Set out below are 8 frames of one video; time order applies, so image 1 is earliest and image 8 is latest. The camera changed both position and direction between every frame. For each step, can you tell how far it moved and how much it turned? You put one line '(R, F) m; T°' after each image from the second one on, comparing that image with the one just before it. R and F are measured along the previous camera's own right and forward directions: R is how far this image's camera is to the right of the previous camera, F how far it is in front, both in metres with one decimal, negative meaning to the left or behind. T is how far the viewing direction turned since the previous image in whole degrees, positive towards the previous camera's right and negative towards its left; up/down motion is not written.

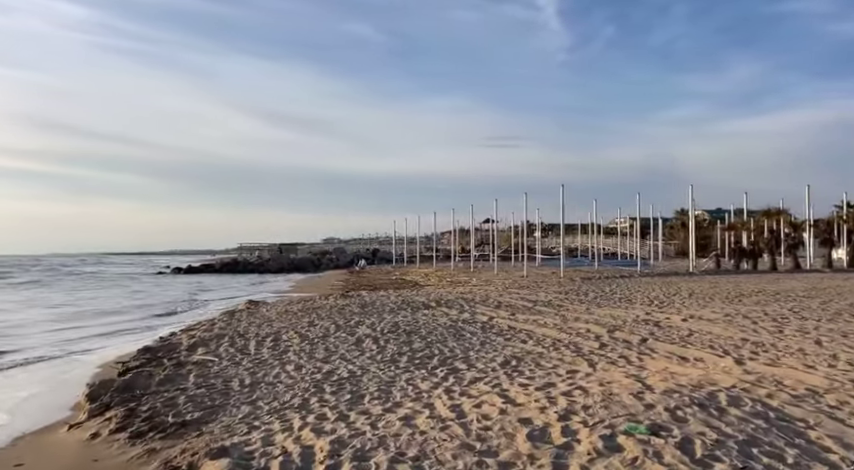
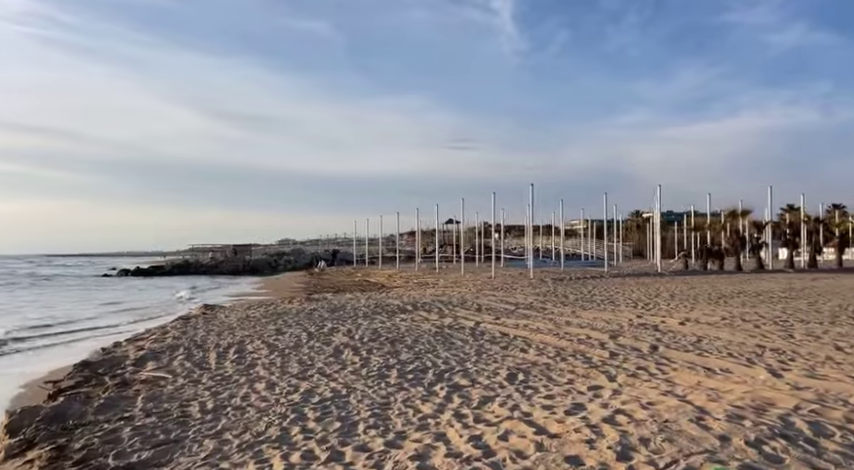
(-0.4, +1.1) m; +4°
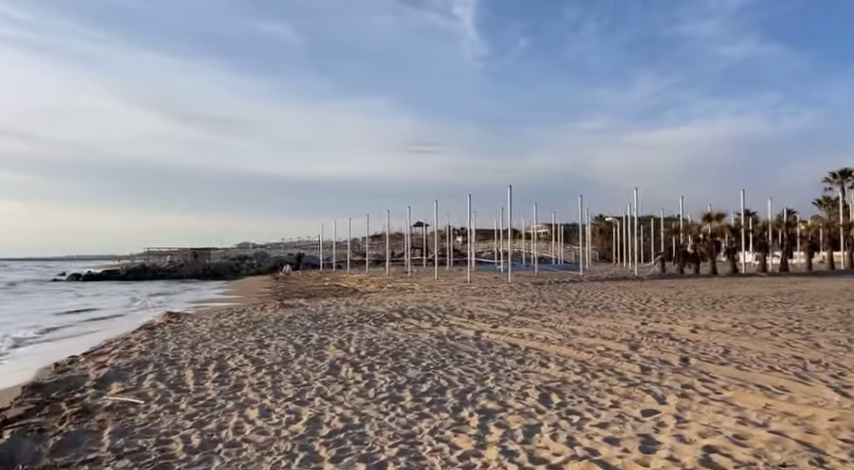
(-0.6, +0.9) m; +4°
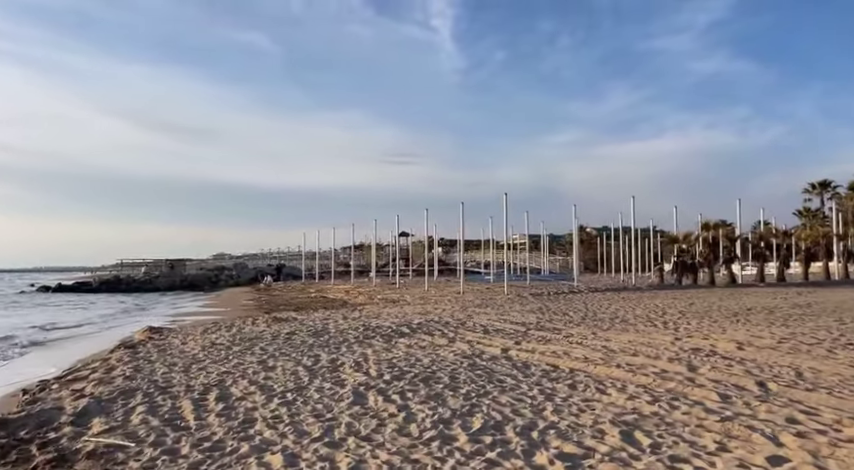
(-0.7, +1.1) m; +2°
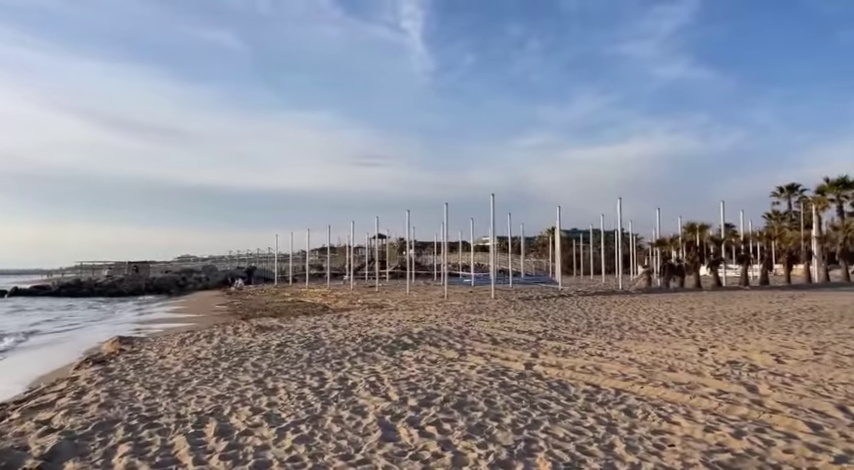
(-0.7, +1.0) m; +3°
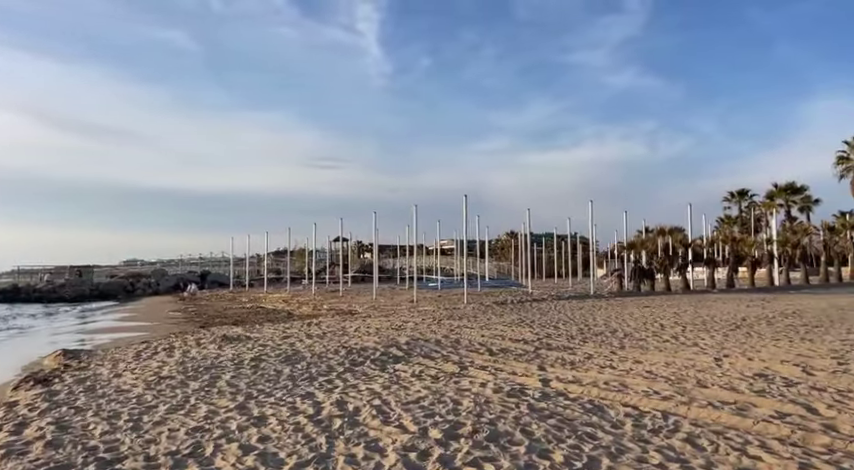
(-0.7, +1.0) m; +4°
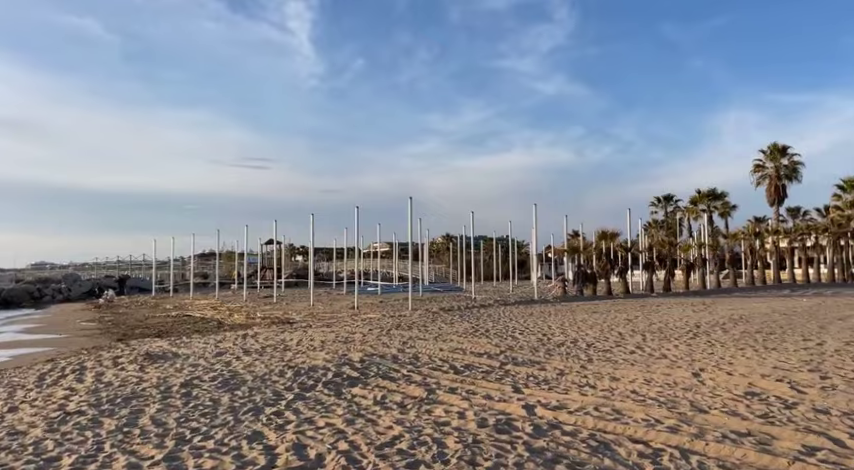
(-0.5, +1.1) m; +7°
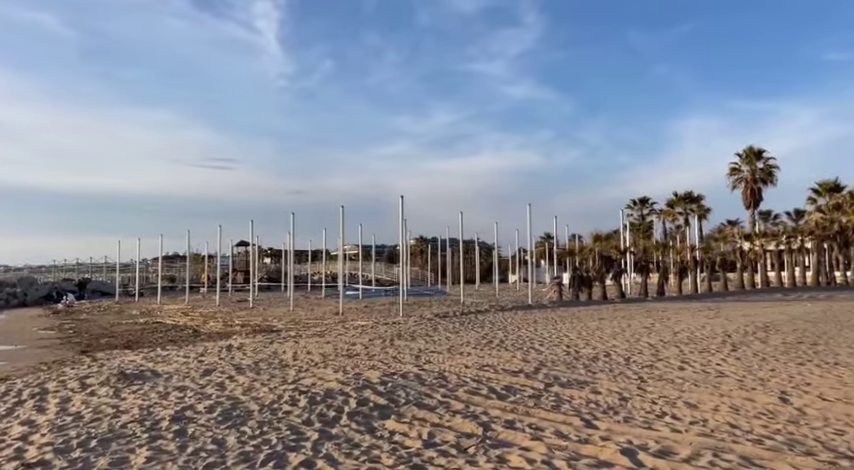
(-1.1, +1.6) m; +3°
